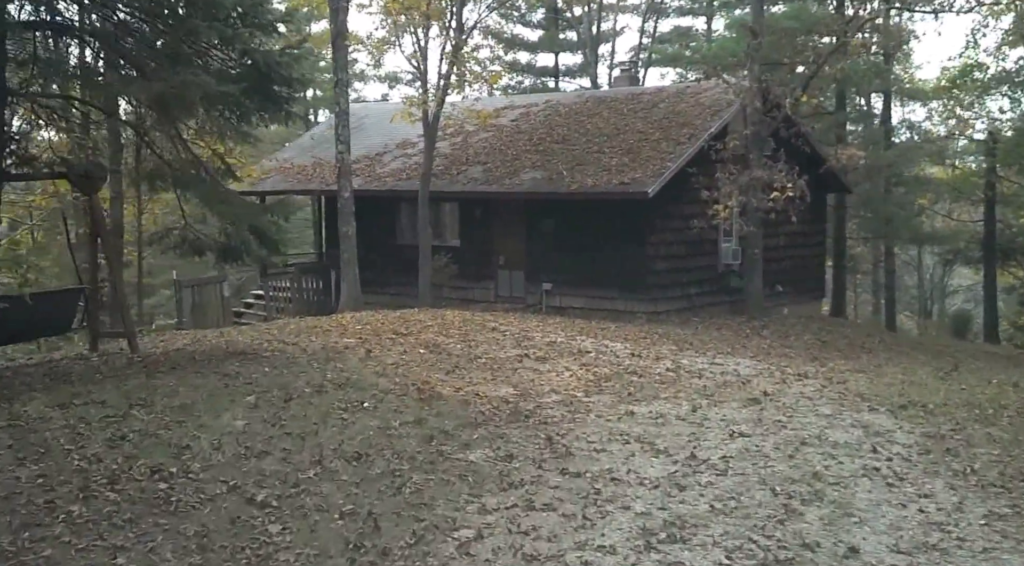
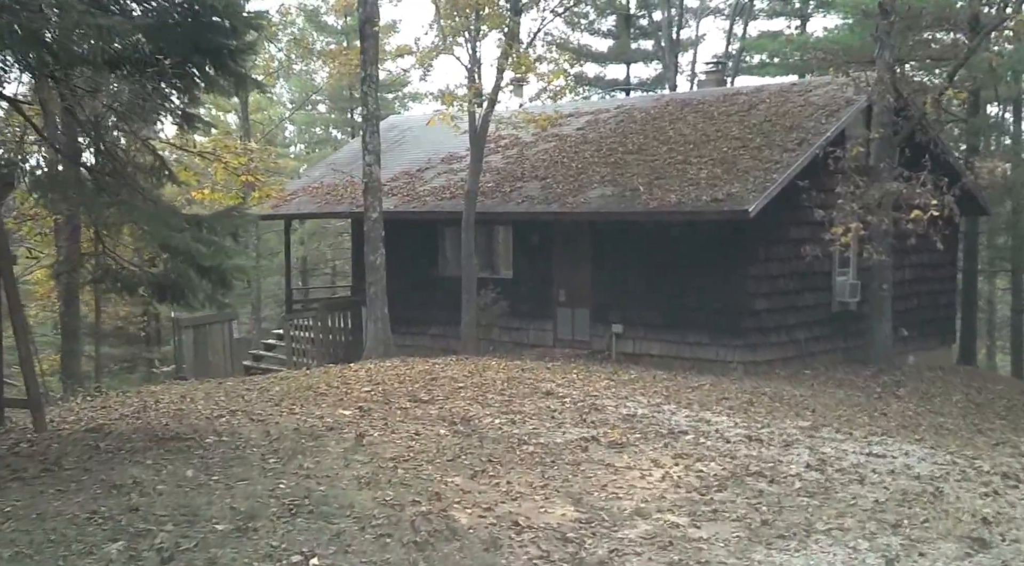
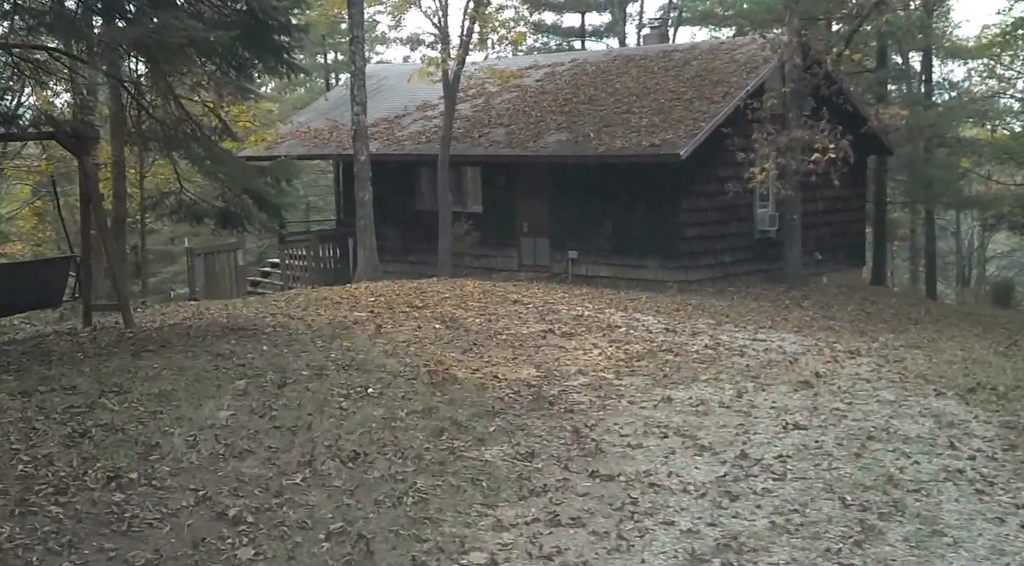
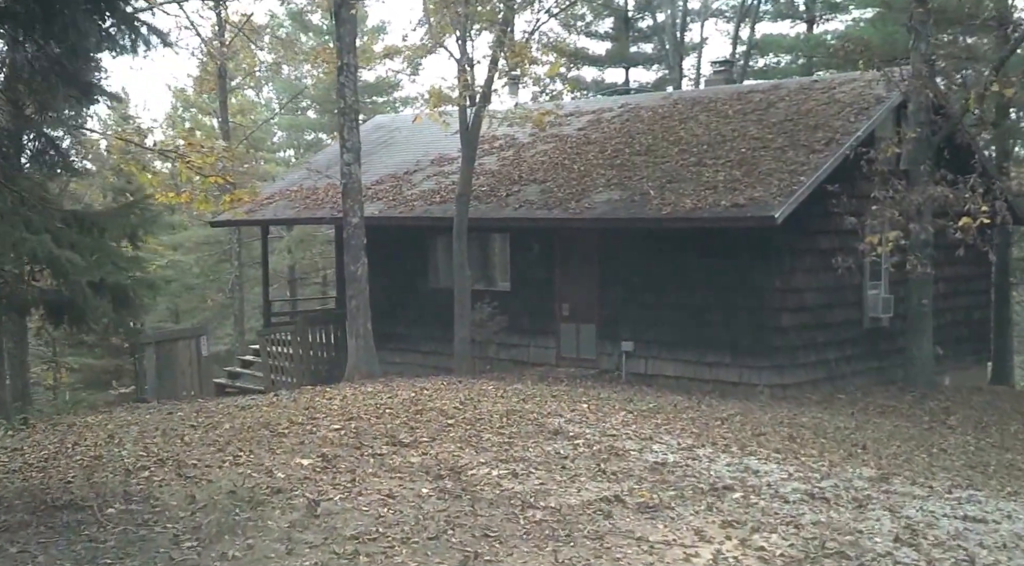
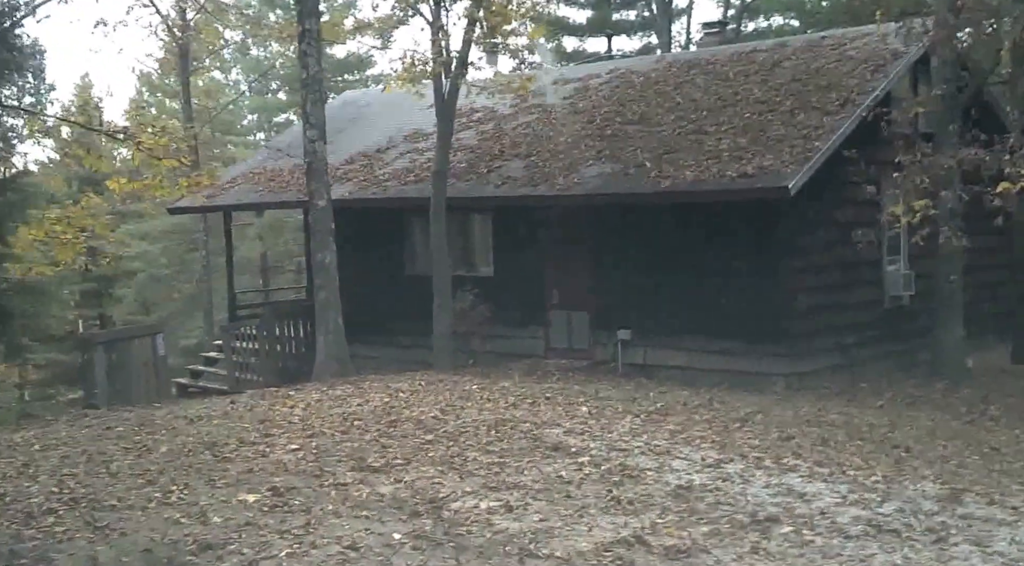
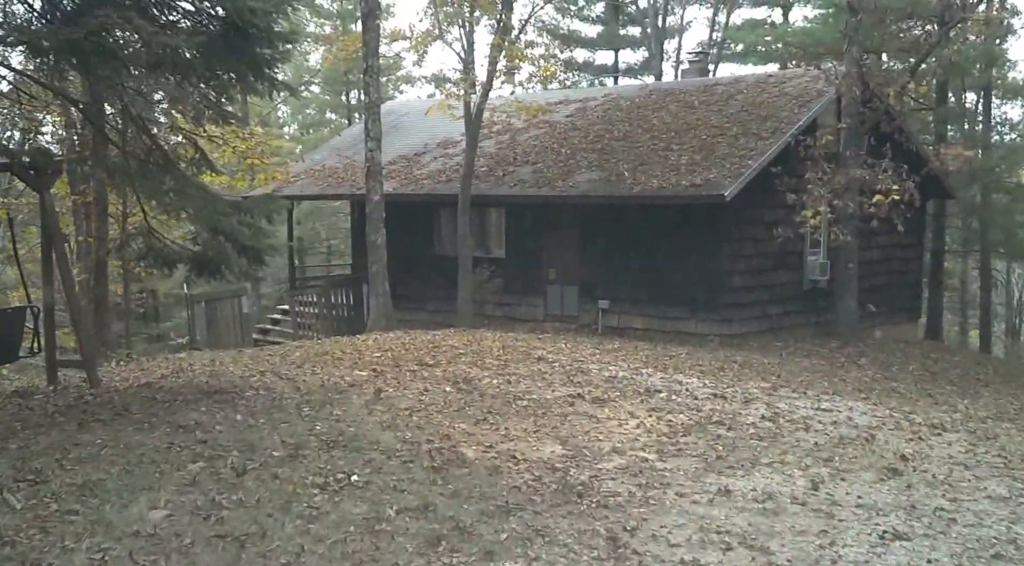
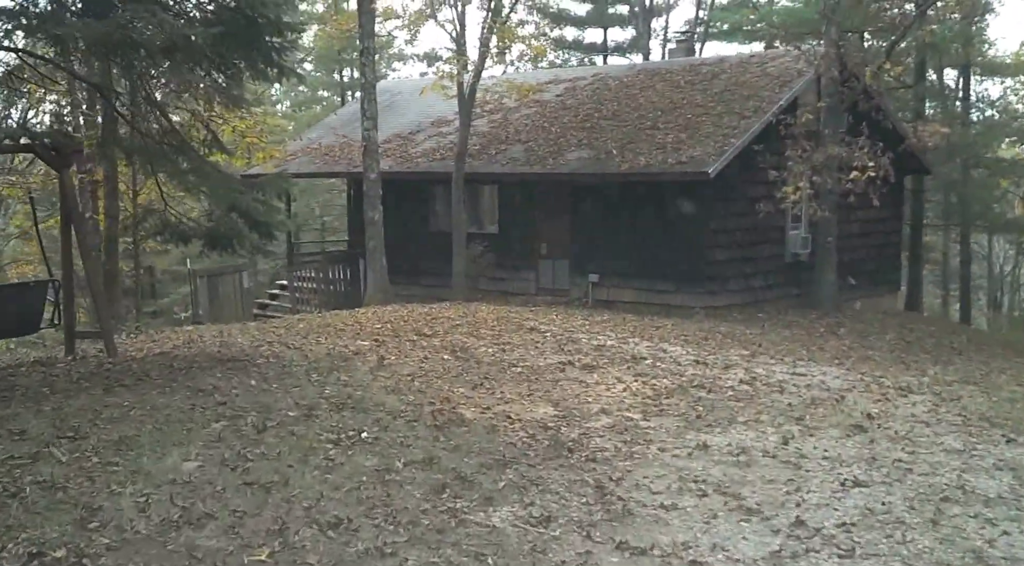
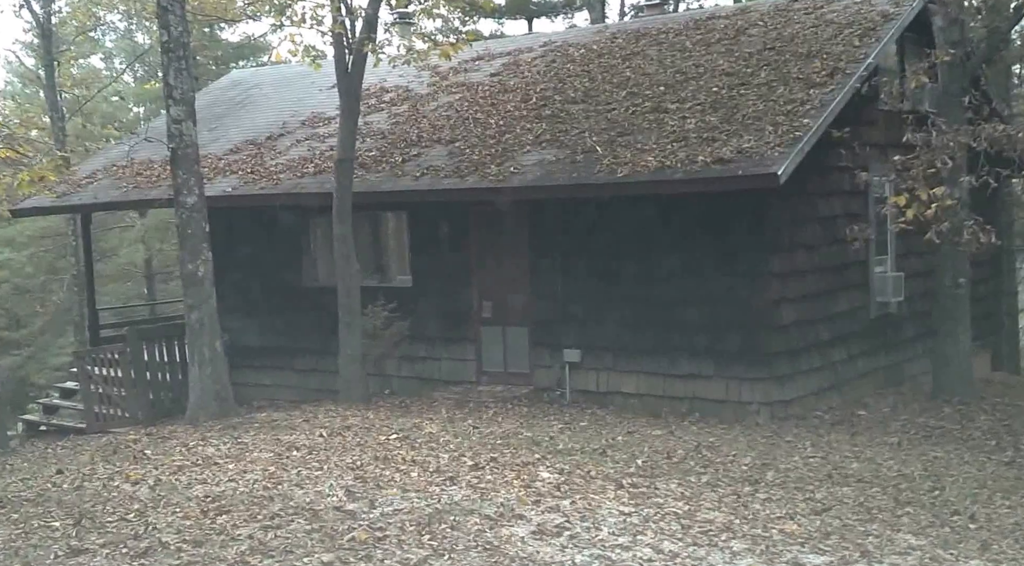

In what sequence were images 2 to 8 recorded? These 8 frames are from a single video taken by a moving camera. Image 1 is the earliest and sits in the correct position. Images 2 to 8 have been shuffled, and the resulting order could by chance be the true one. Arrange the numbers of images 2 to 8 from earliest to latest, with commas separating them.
3, 7, 6, 2, 4, 5, 8
